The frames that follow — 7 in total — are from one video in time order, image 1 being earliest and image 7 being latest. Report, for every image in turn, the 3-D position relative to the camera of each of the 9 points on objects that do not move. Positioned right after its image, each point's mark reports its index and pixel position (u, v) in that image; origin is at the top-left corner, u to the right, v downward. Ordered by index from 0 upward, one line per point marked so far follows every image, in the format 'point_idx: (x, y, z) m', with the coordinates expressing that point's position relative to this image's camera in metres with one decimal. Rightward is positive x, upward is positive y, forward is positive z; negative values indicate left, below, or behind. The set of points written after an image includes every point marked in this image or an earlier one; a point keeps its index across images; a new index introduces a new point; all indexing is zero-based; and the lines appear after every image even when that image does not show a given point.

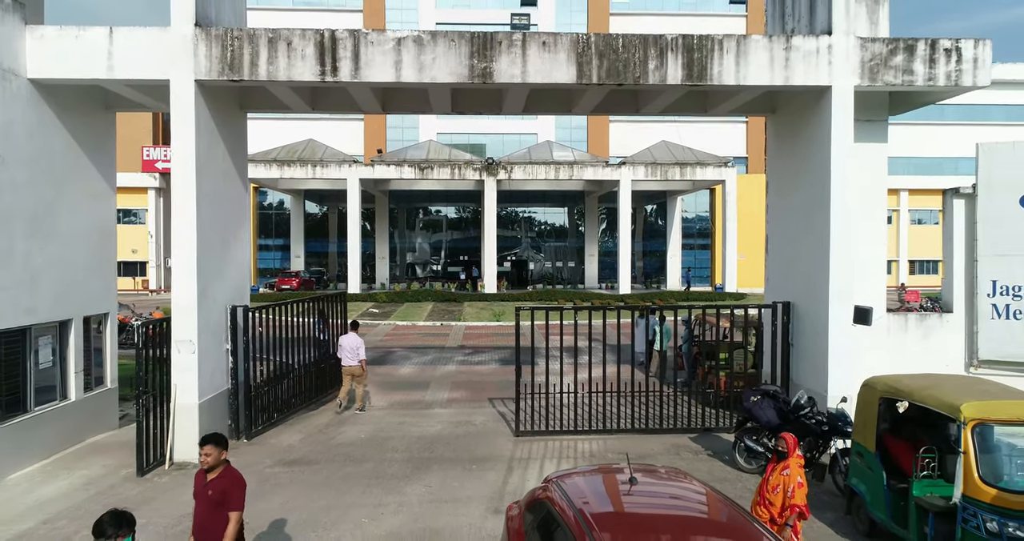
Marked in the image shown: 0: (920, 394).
0: (+2.8, -0.8, +4.2) m
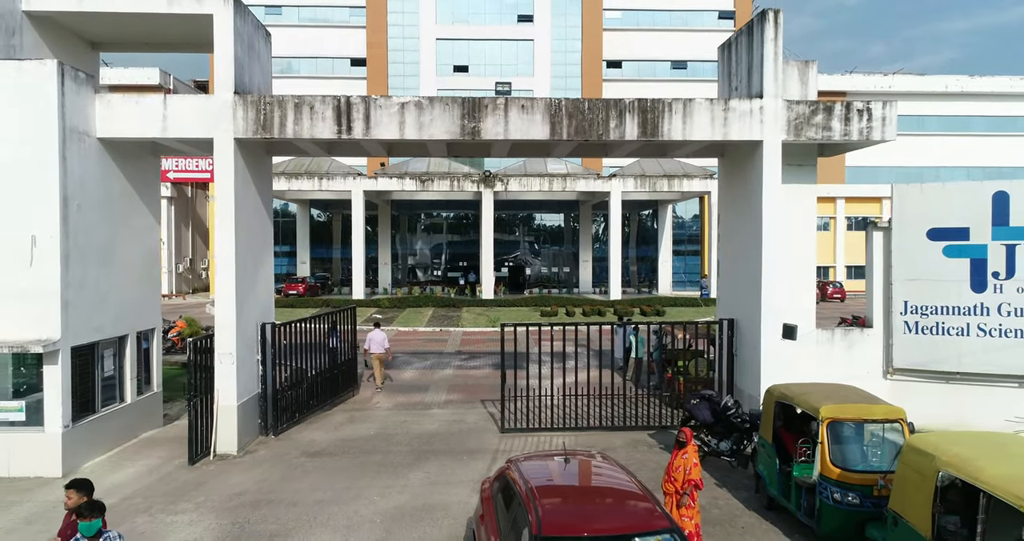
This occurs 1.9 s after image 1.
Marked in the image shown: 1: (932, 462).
0: (+2.6, -1.2, +5.5) m
1: (+2.7, -1.2, +3.9) m
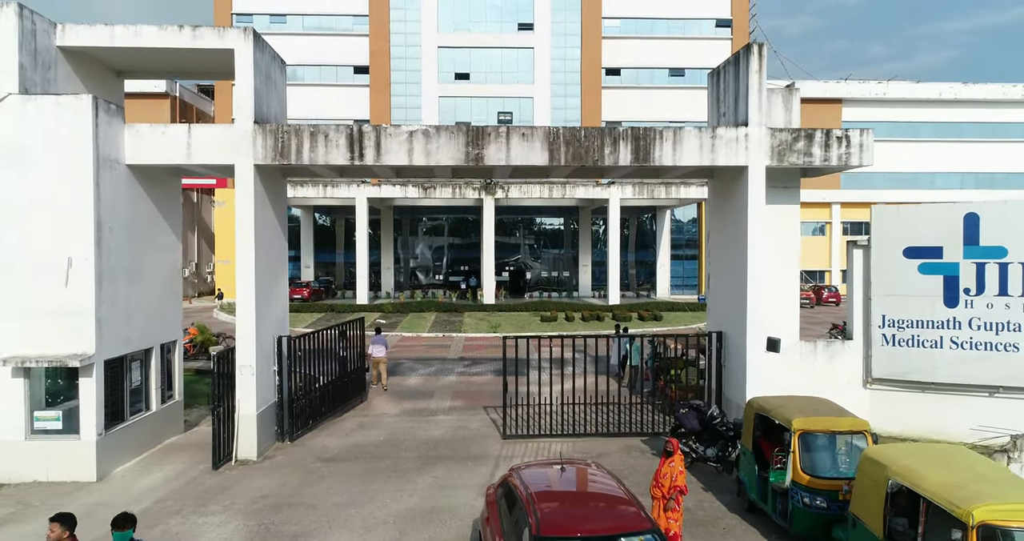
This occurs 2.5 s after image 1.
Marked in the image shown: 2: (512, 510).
0: (+2.6, -1.4, +6.0) m
1: (+2.7, -1.5, +4.5) m
2: (0.0, -1.9, +4.8) m
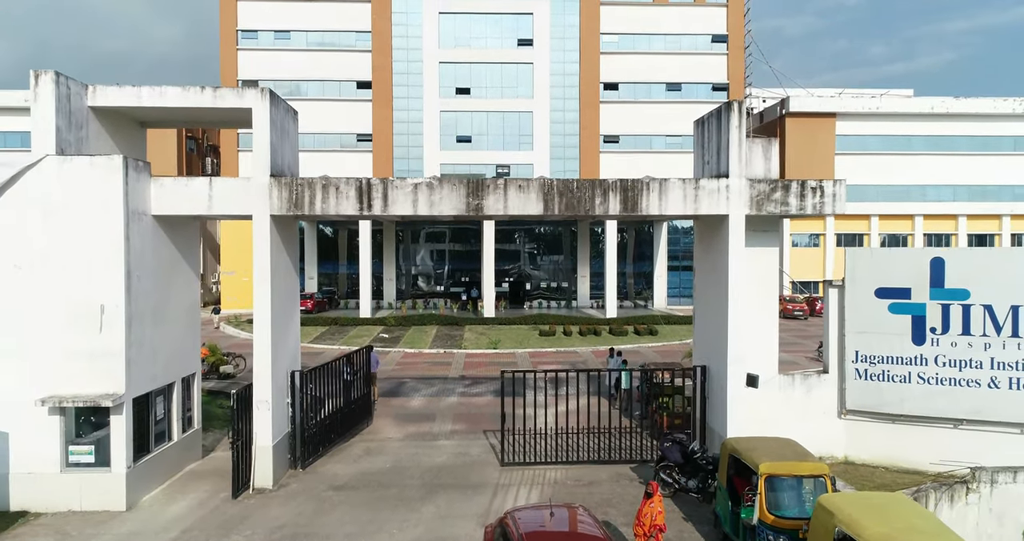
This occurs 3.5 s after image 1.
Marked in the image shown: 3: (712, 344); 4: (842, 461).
0: (+2.5, -2.0, +6.7) m
1: (+2.7, -2.1, +5.1) m
2: (0.0, -2.5, +5.4) m
3: (+3.1, -1.1, +9.6) m
4: (+5.2, -3.0, +9.7) m
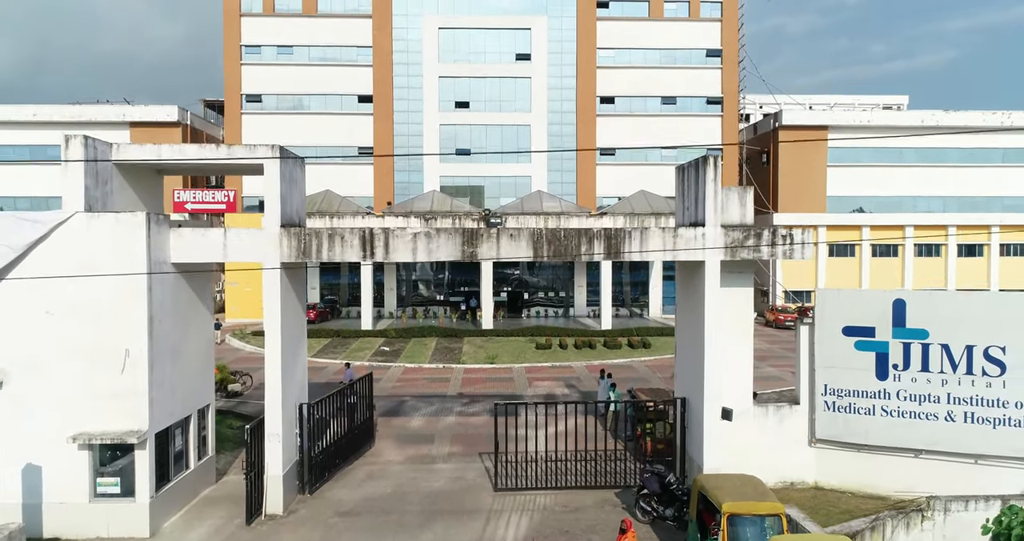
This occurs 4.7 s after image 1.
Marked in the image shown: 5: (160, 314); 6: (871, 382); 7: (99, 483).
0: (+2.4, -2.6, +7.4) m
1: (+2.5, -2.7, +5.8) m
2: (-0.2, -3.1, +6.1) m
3: (+3.0, -1.8, +10.4) m
4: (+5.1, -3.7, +10.4) m
5: (-5.2, -0.6, +9.1) m
6: (+5.9, -1.8, +10.0) m
7: (-5.9, -3.0, +8.8) m
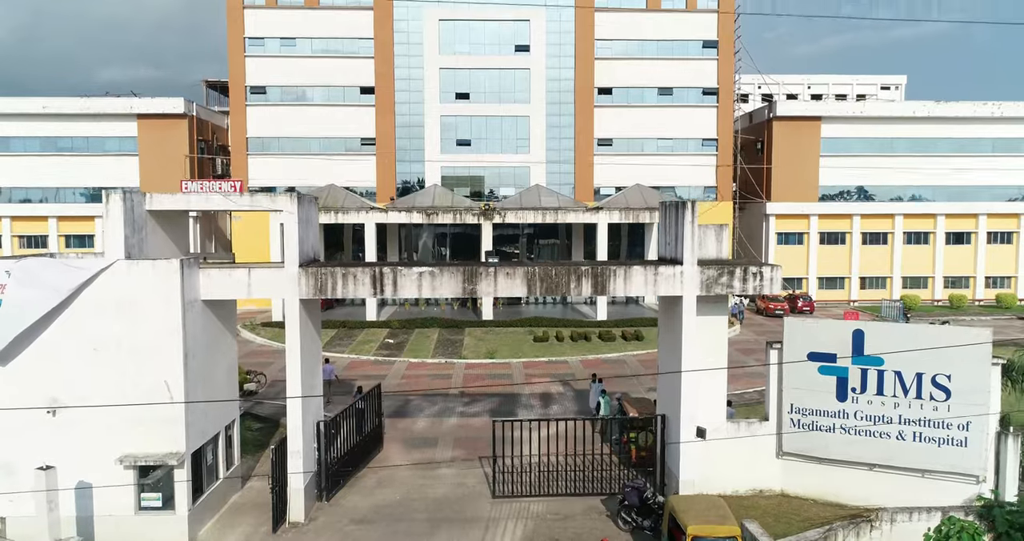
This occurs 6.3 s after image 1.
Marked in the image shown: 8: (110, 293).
0: (+2.3, -3.4, +8.5) m
1: (+2.5, -3.5, +6.9) m
2: (-0.2, -3.9, +7.3) m
3: (+3.0, -2.4, +11.4) m
4: (+5.0, -4.2, +11.6) m
5: (-5.3, -1.3, +10.1) m
6: (+5.8, -2.4, +11.1) m
7: (-6.0, -3.7, +9.9) m
8: (-6.3, -0.3, +9.7) m
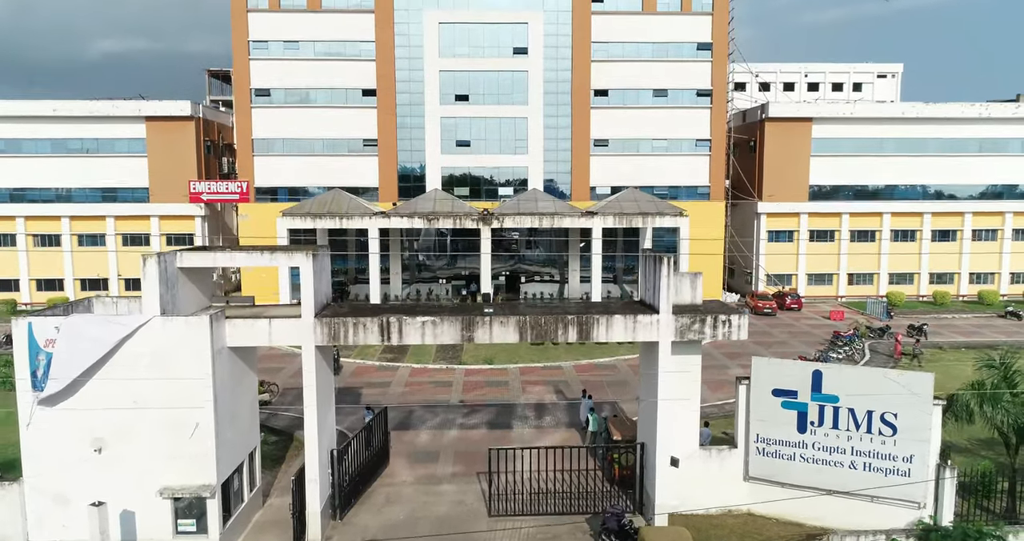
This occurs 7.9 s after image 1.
0: (+2.2, -4.4, +9.8) m
1: (+2.3, -4.6, +8.3) m
2: (-0.4, -5.0, +8.6) m
3: (+2.8, -3.3, +12.7) m
4: (+4.9, -5.1, +12.9) m
5: (-5.4, -2.2, +11.3) m
6: (+5.7, -3.3, +12.4) m
7: (-6.1, -4.6, +11.3) m
8: (-6.5, -1.3, +10.8) m
